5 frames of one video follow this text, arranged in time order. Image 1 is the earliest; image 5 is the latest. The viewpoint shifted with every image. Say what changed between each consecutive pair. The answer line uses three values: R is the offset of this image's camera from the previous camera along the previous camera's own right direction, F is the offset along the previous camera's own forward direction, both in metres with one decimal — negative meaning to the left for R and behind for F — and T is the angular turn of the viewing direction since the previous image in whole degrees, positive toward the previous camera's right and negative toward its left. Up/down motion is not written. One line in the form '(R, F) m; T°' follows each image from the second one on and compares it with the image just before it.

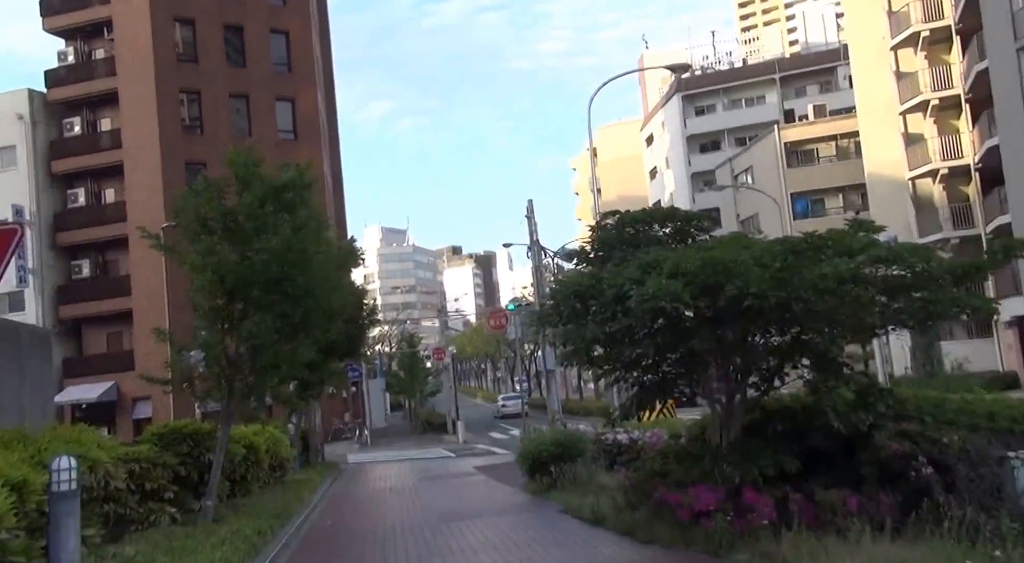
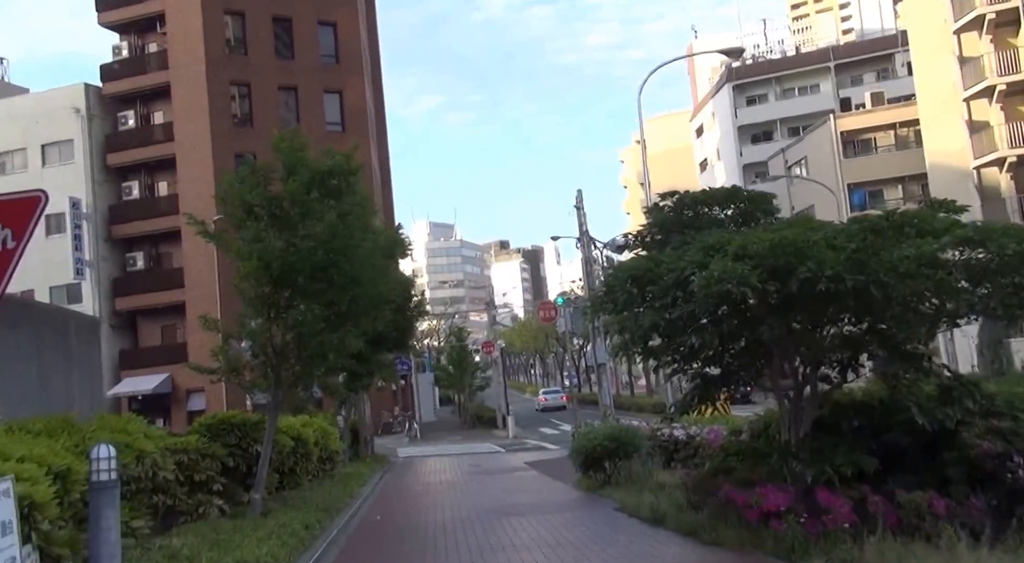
(-0.1, +0.4) m; -3°
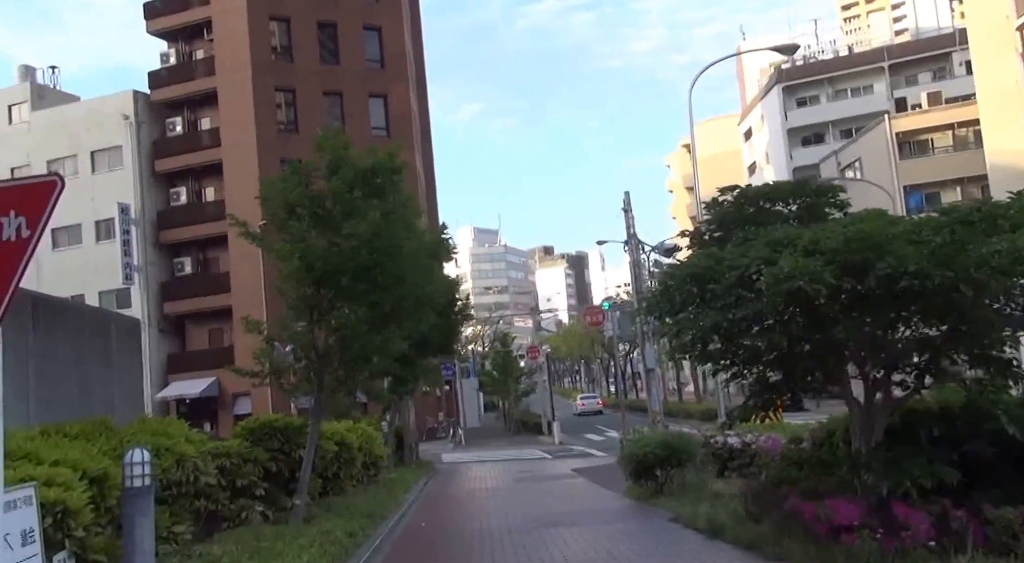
(-0.1, +0.5) m; -2°
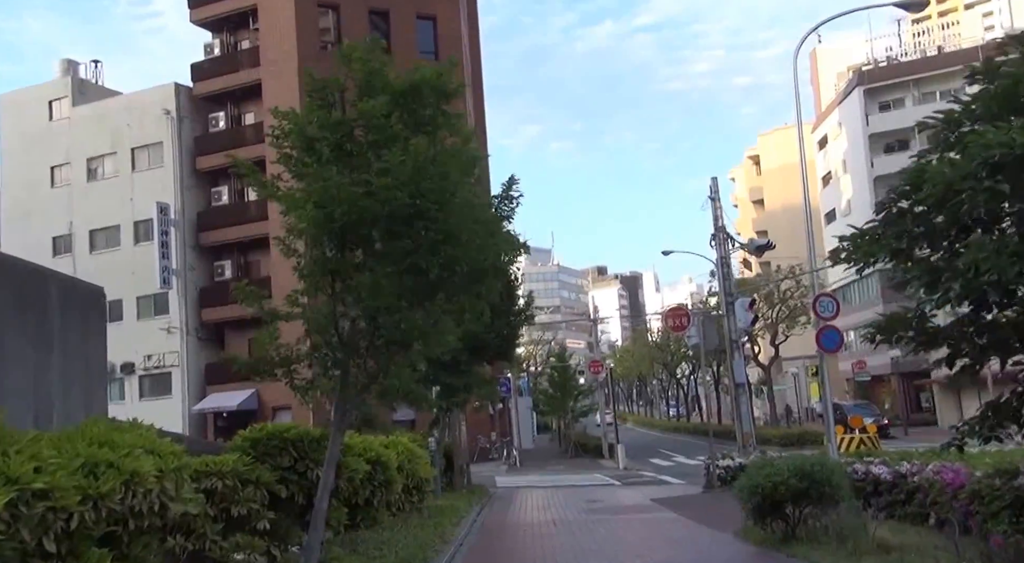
(-0.4, +3.9) m; -3°
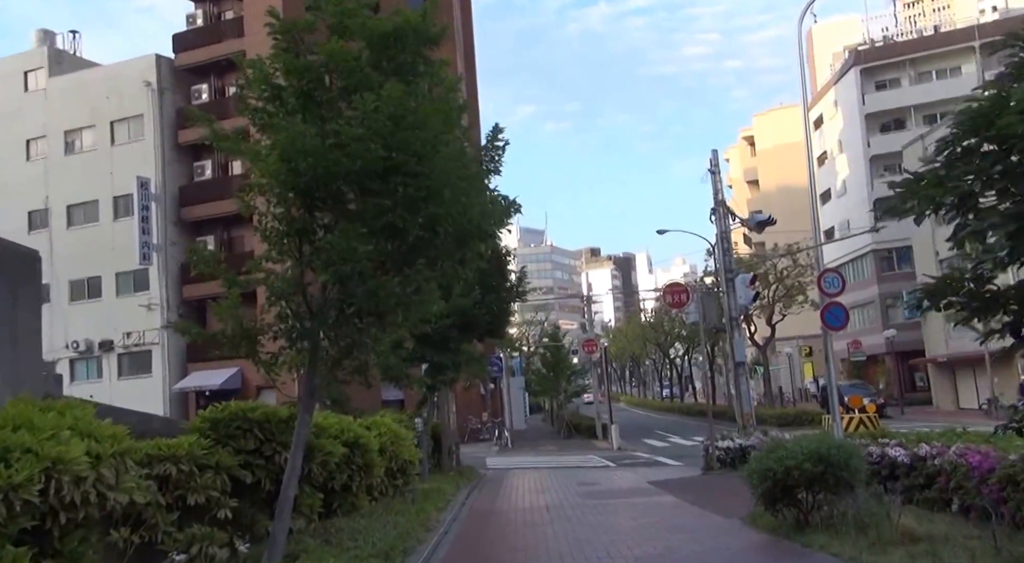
(0.0, +1.1) m; 0°
